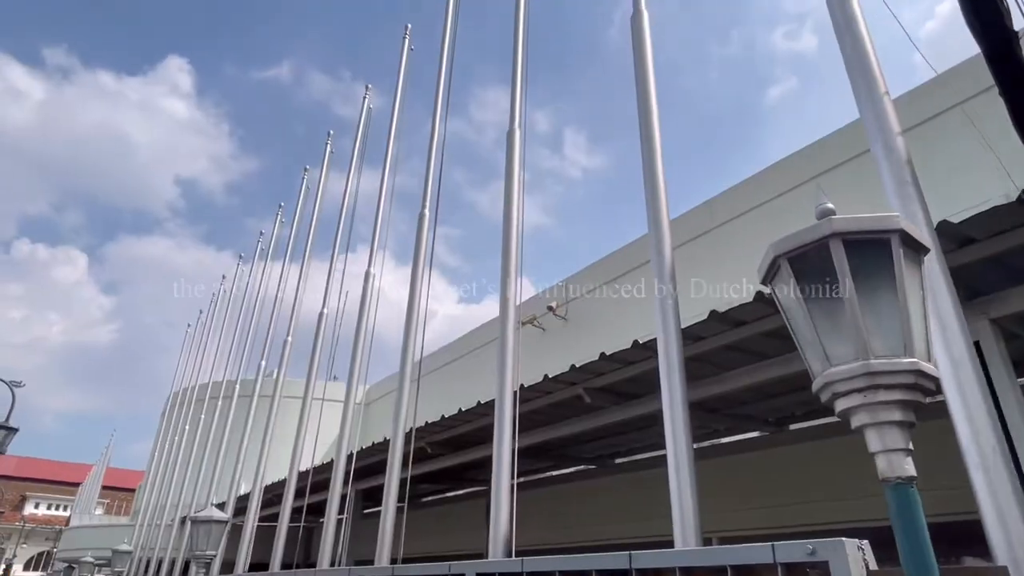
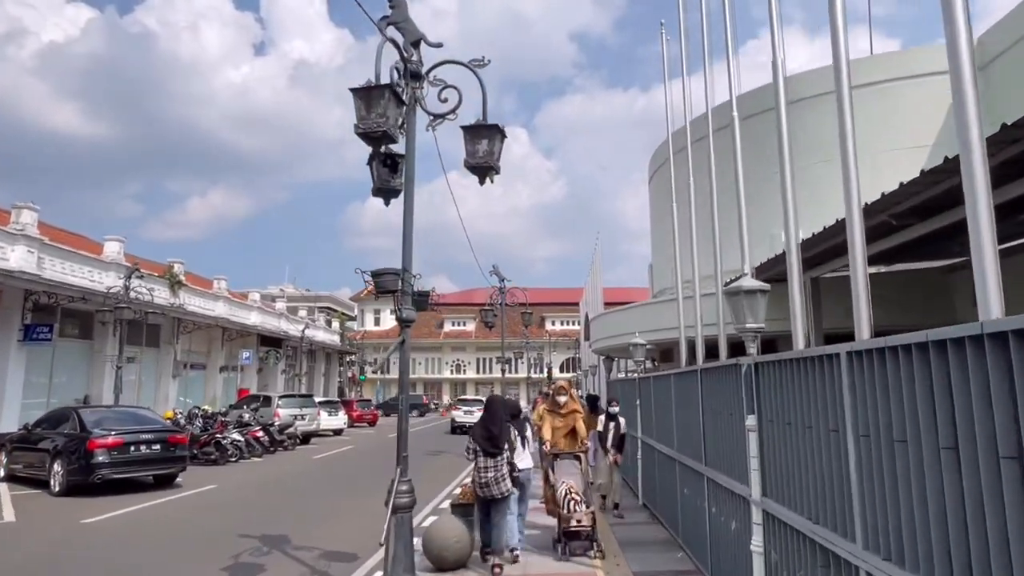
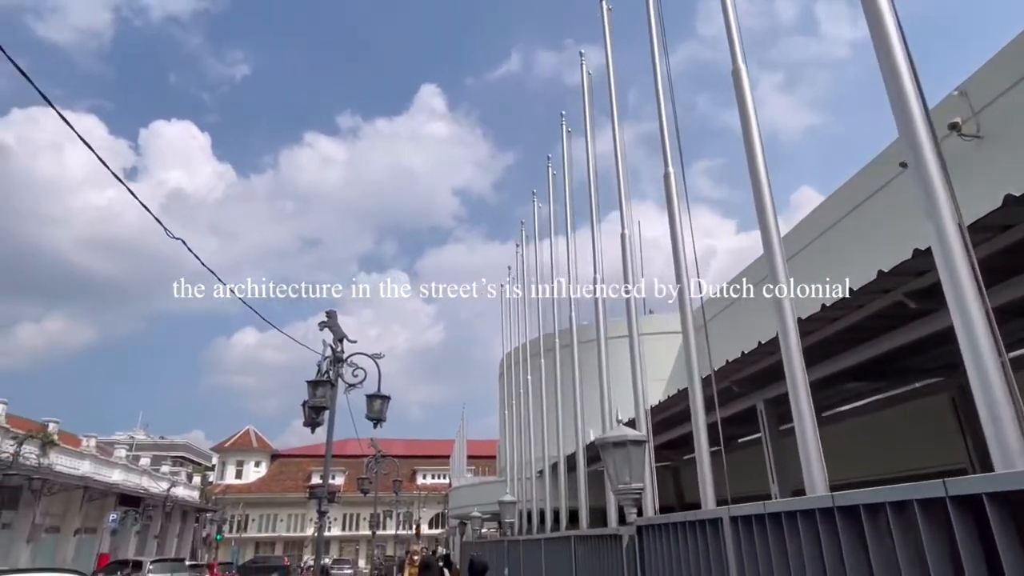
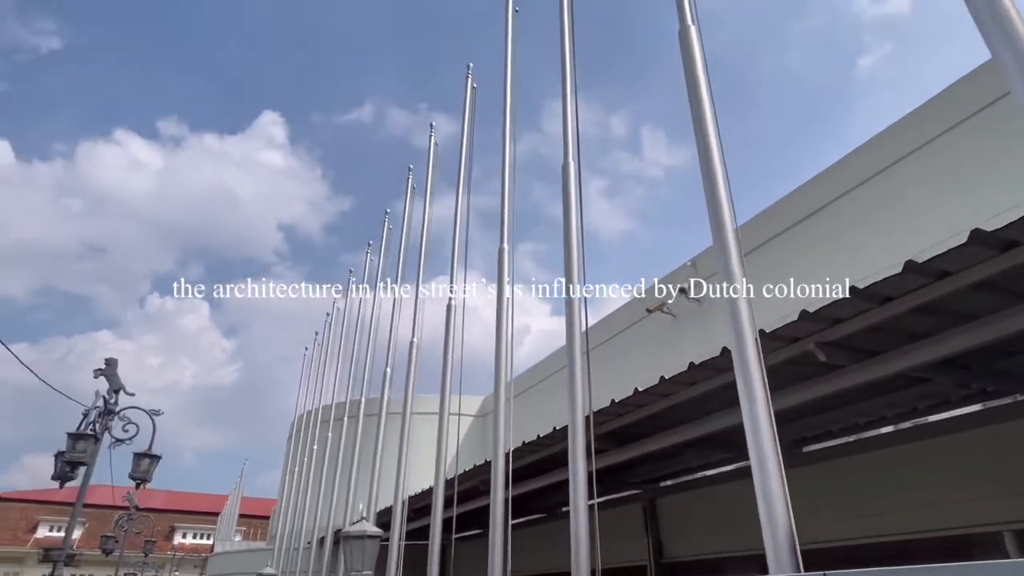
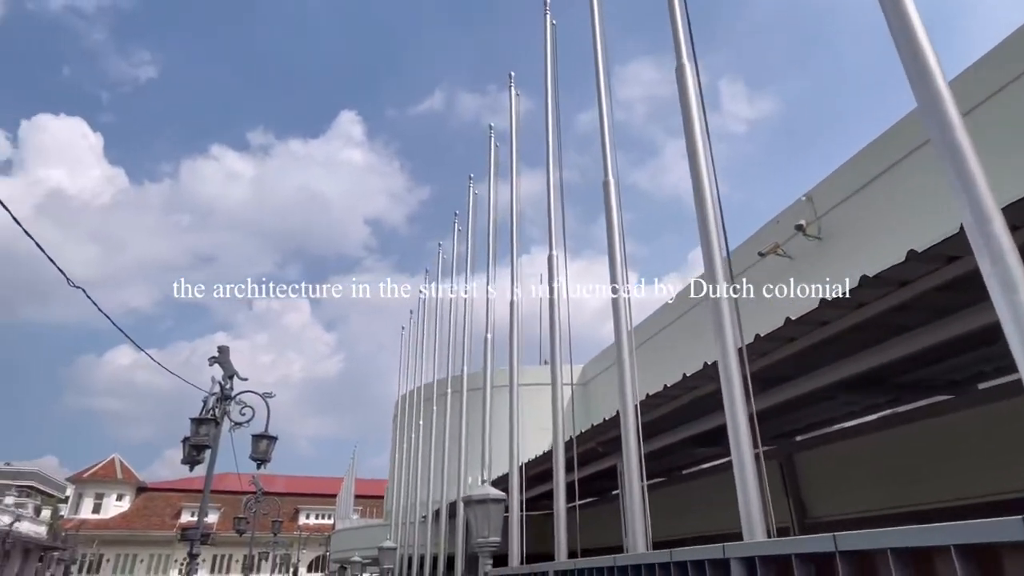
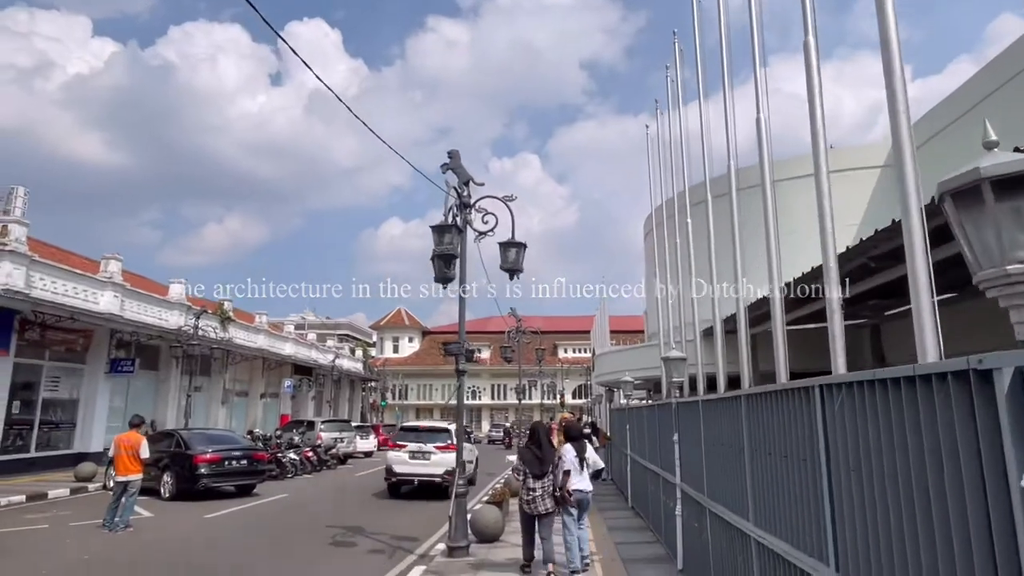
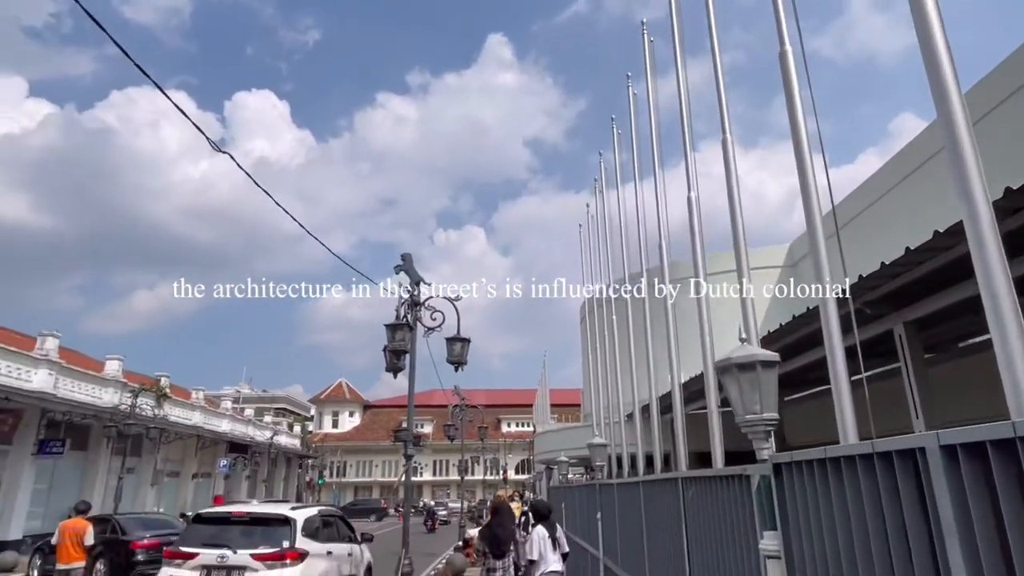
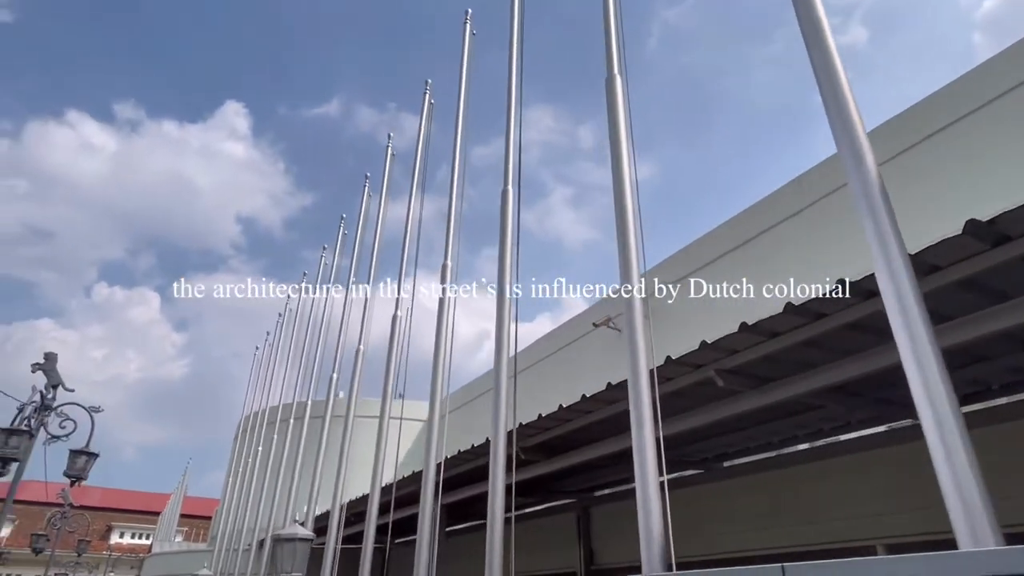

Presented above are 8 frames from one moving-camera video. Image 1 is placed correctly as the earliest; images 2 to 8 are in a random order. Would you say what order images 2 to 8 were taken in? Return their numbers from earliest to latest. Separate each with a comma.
8, 4, 5, 3, 7, 6, 2
